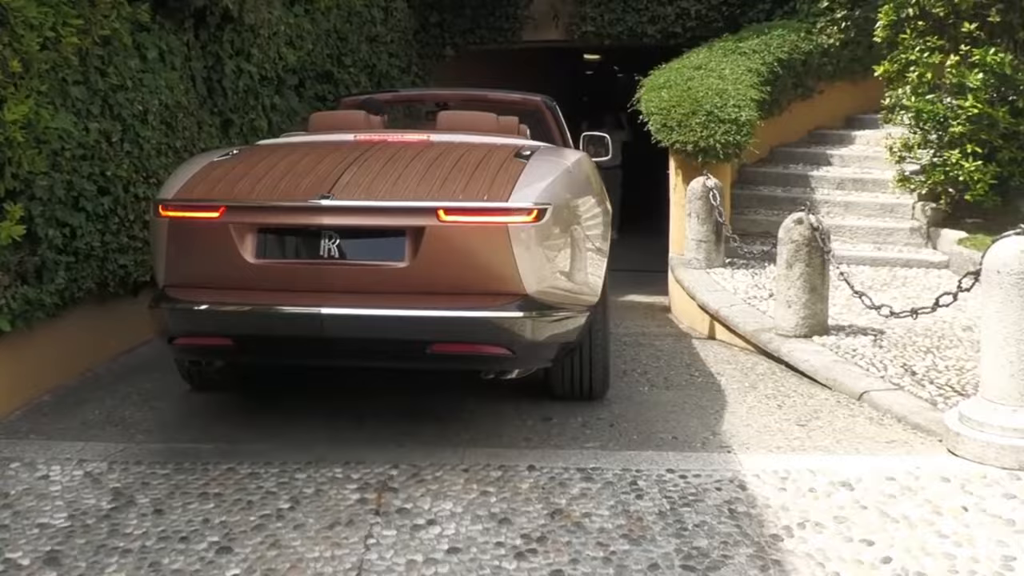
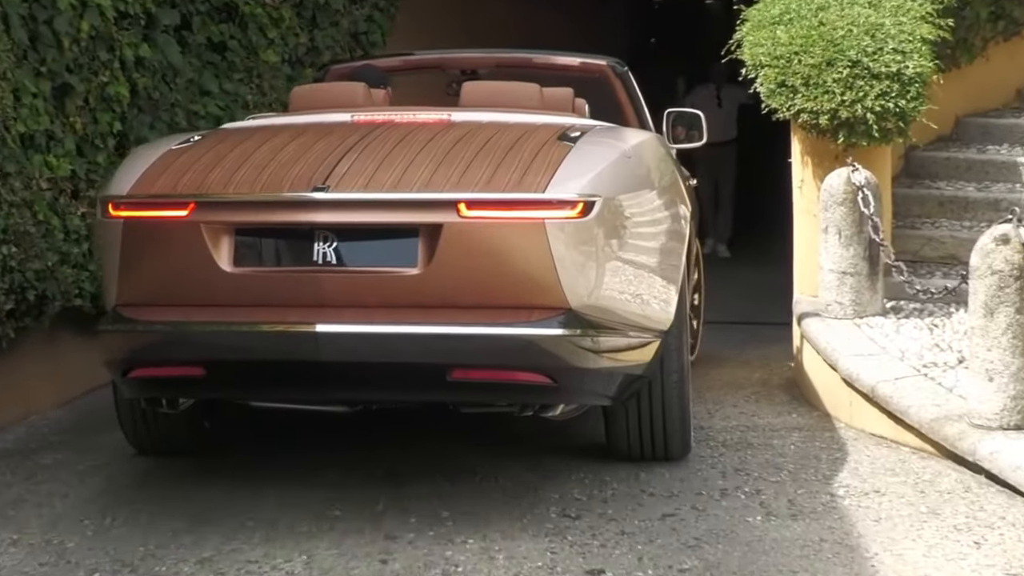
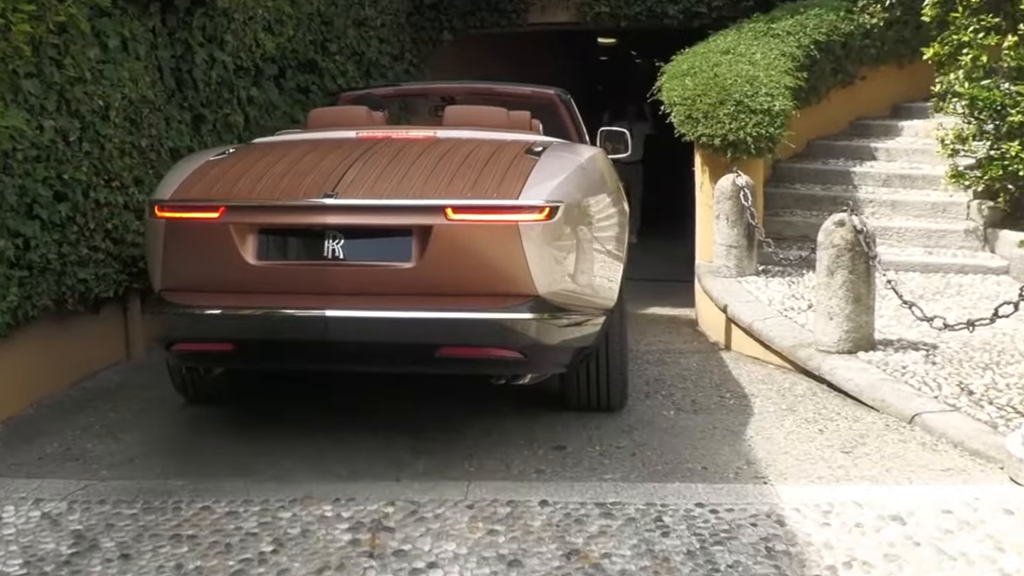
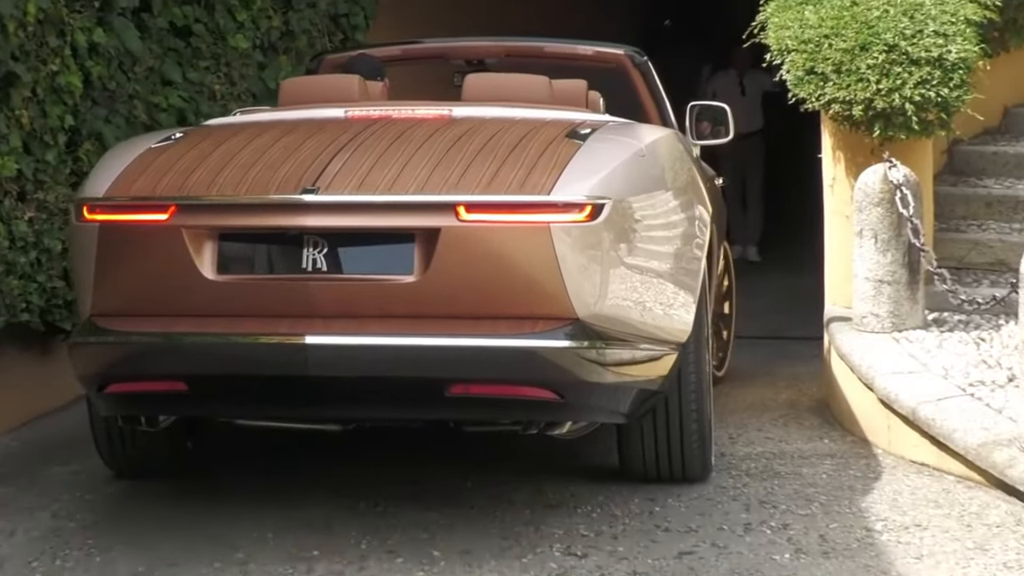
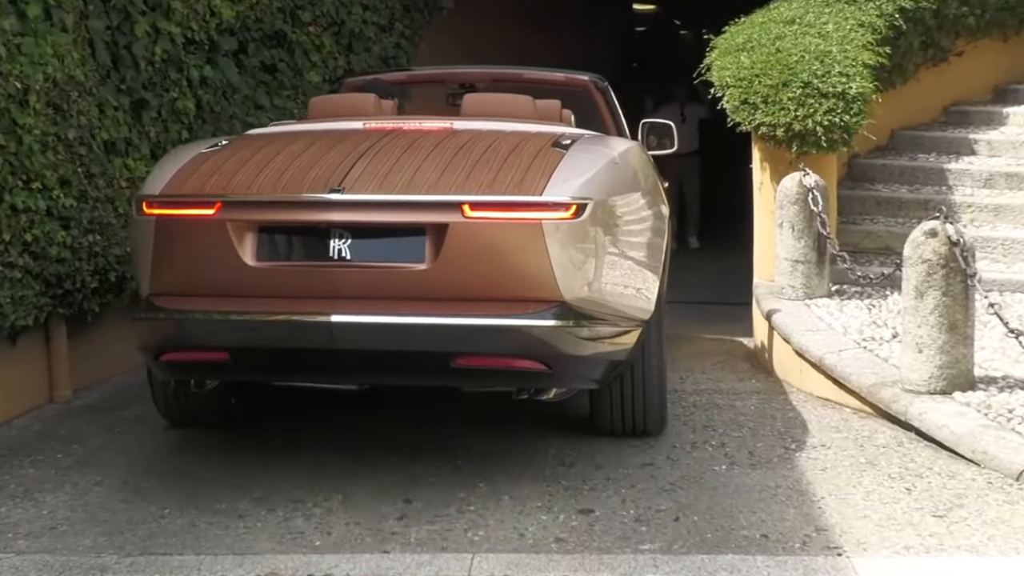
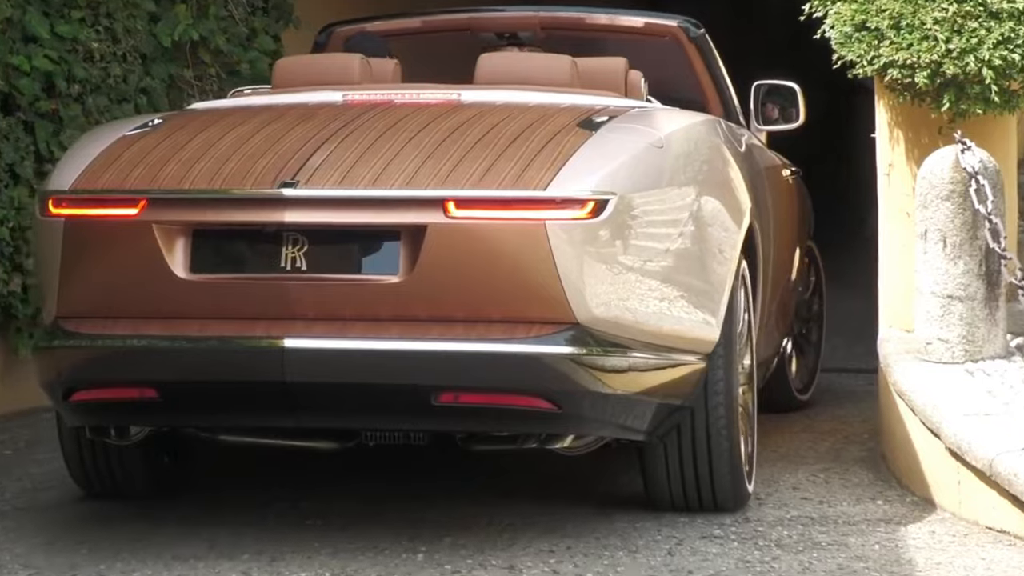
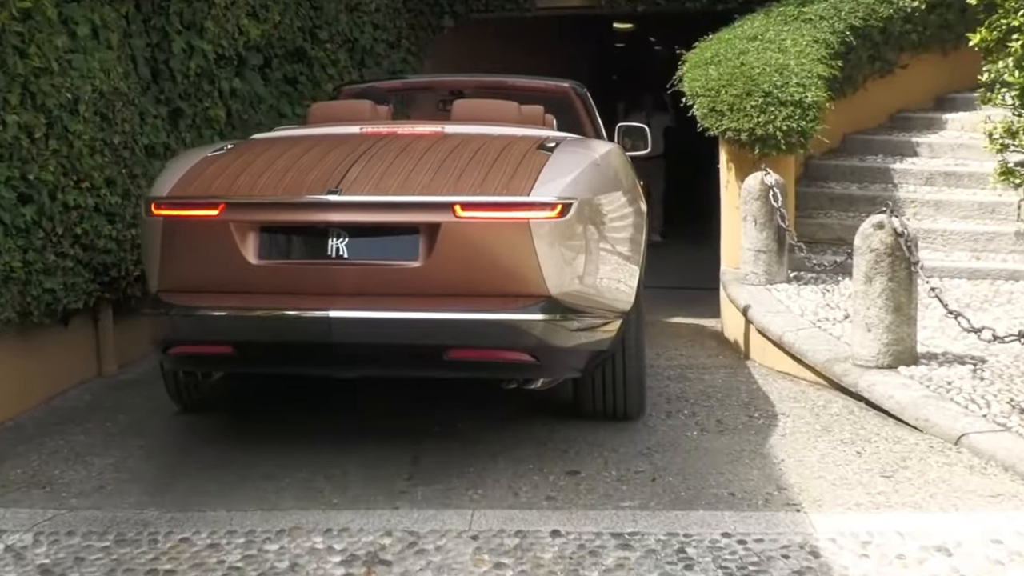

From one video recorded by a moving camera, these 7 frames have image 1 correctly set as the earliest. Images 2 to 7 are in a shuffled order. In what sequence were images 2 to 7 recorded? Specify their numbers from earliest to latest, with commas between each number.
3, 7, 5, 2, 4, 6
